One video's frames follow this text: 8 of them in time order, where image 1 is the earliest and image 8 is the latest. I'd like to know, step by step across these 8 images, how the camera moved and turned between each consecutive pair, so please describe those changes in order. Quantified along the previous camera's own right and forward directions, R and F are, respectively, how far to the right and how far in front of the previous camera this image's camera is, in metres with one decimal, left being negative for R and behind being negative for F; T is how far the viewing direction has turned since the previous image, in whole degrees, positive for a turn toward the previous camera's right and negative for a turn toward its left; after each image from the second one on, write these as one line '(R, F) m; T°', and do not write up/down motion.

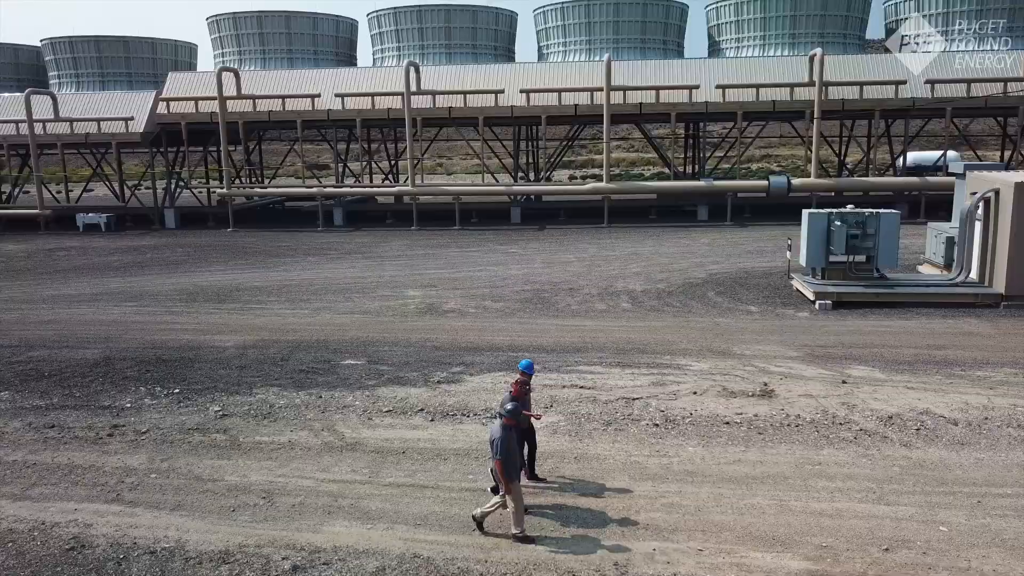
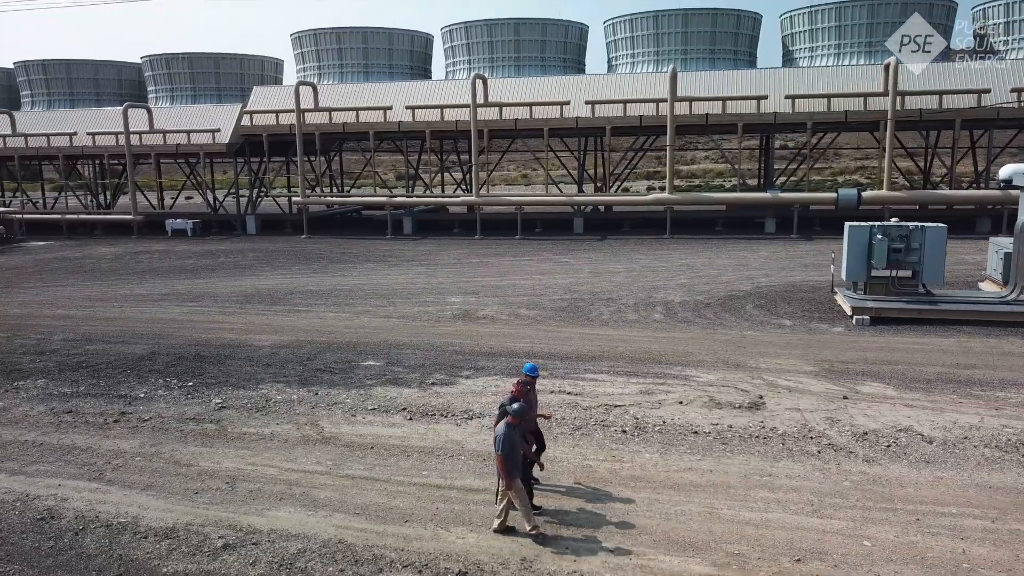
(+1.1, -0.2) m; -6°
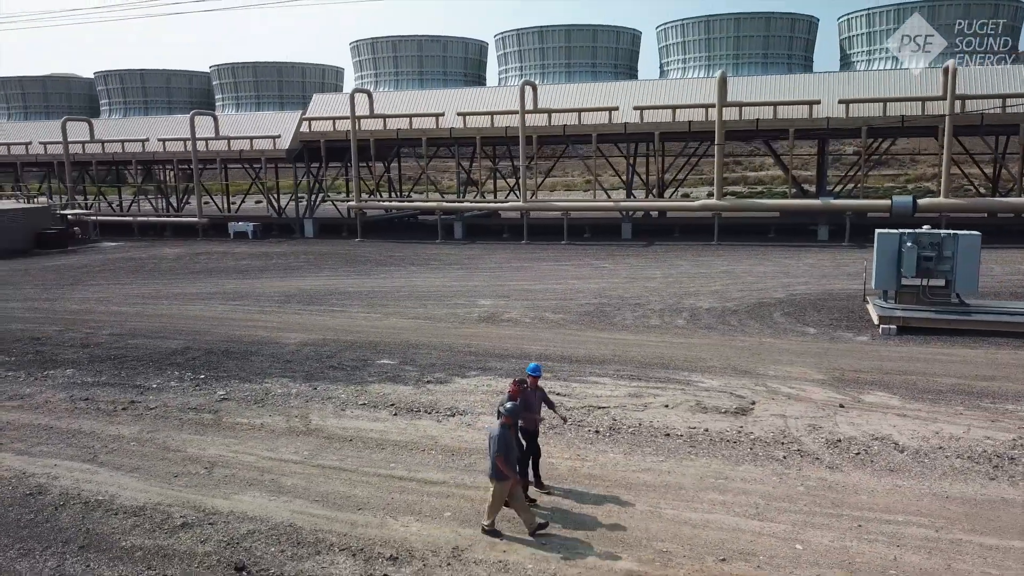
(+0.8, -0.2) m; -5°
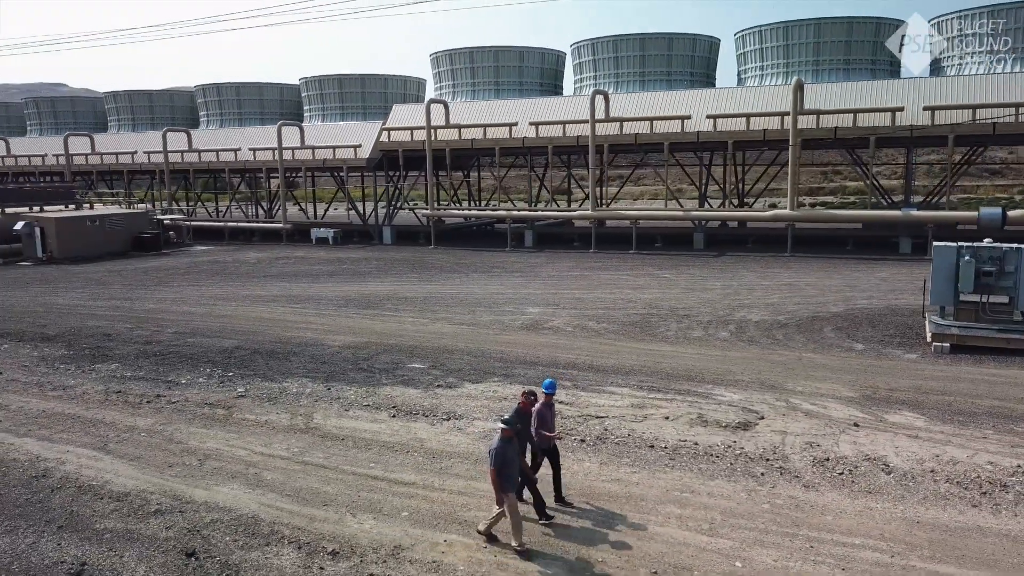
(+1.0, 0.0) m; -7°
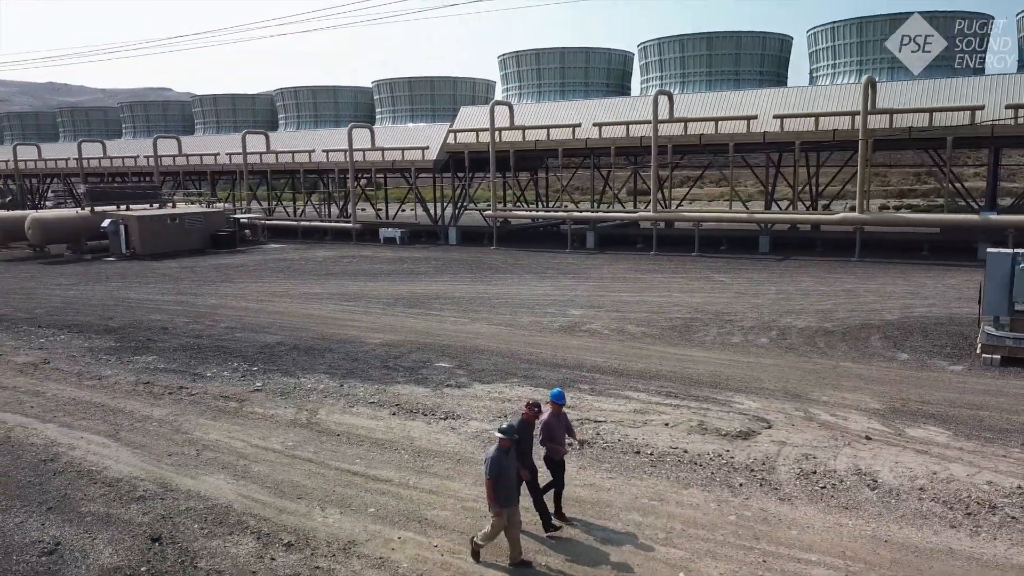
(+0.8, 0.0) m; -6°
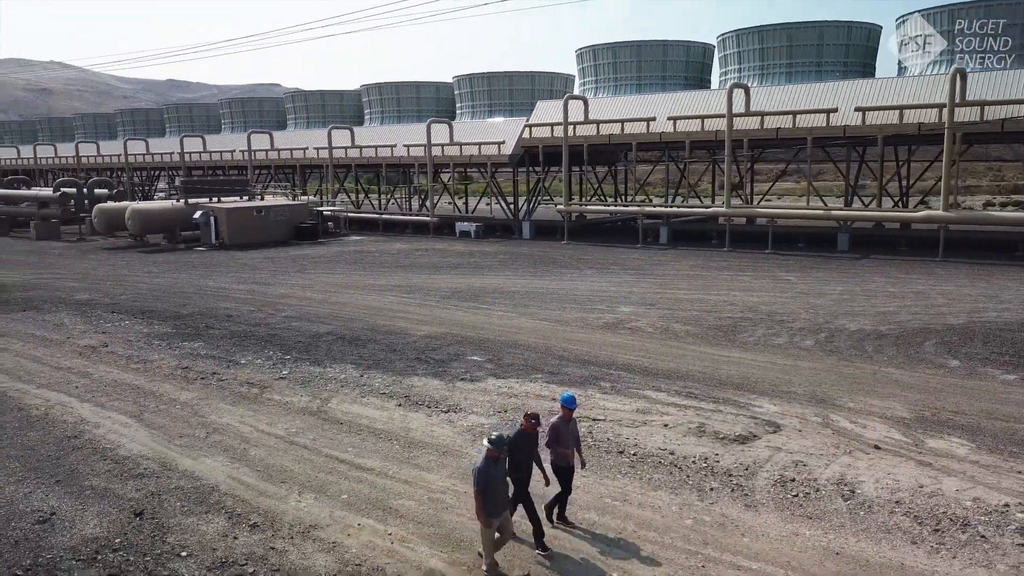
(+0.9, -0.1) m; -7°
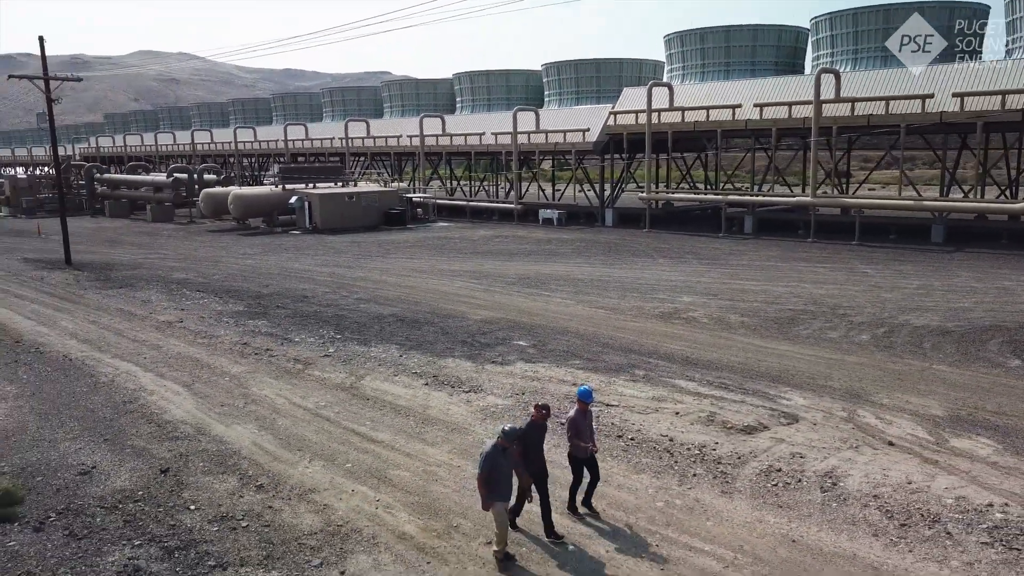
(+0.9, -0.3) m; -7°
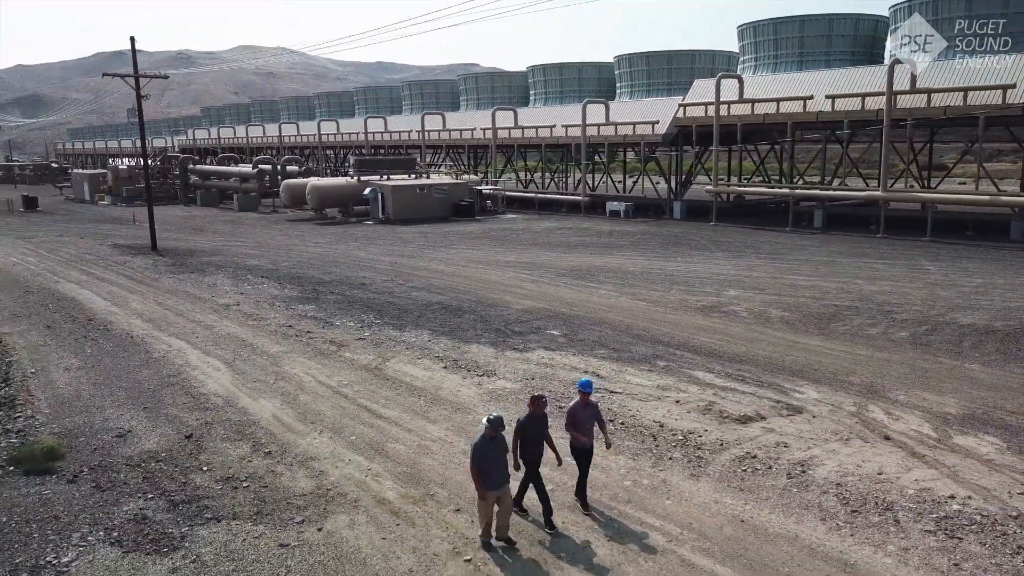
(+0.8, -0.4) m; -6°
